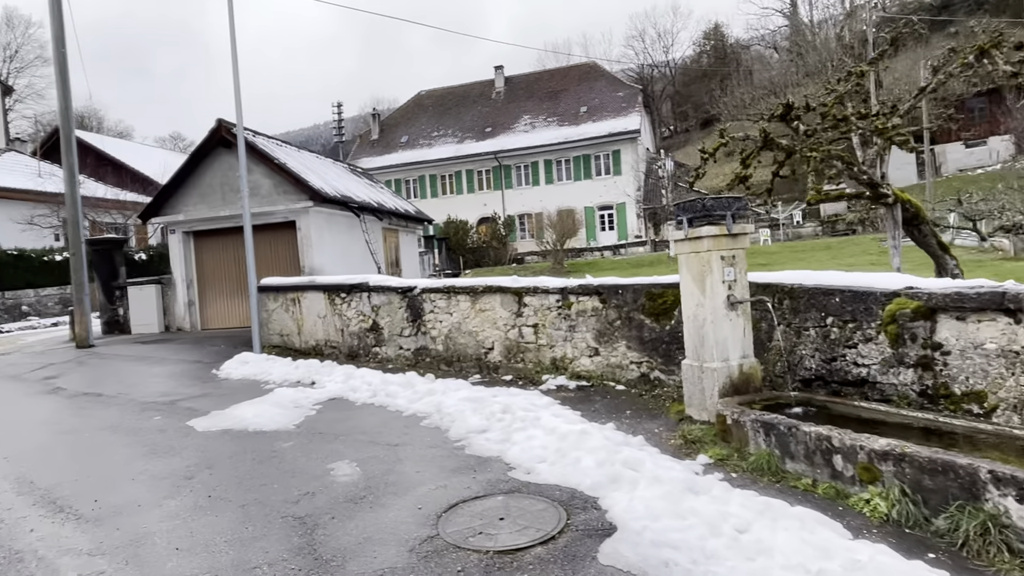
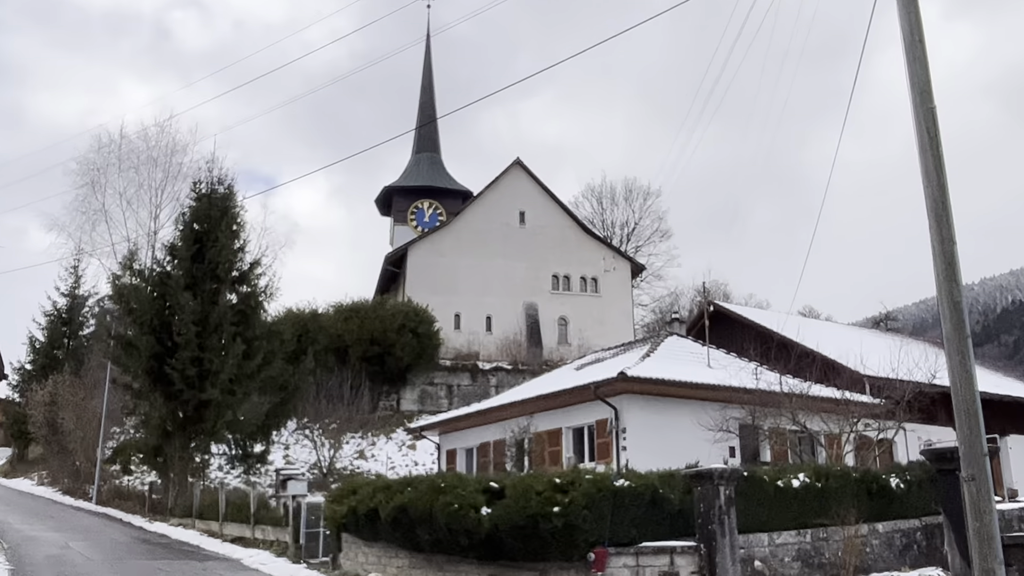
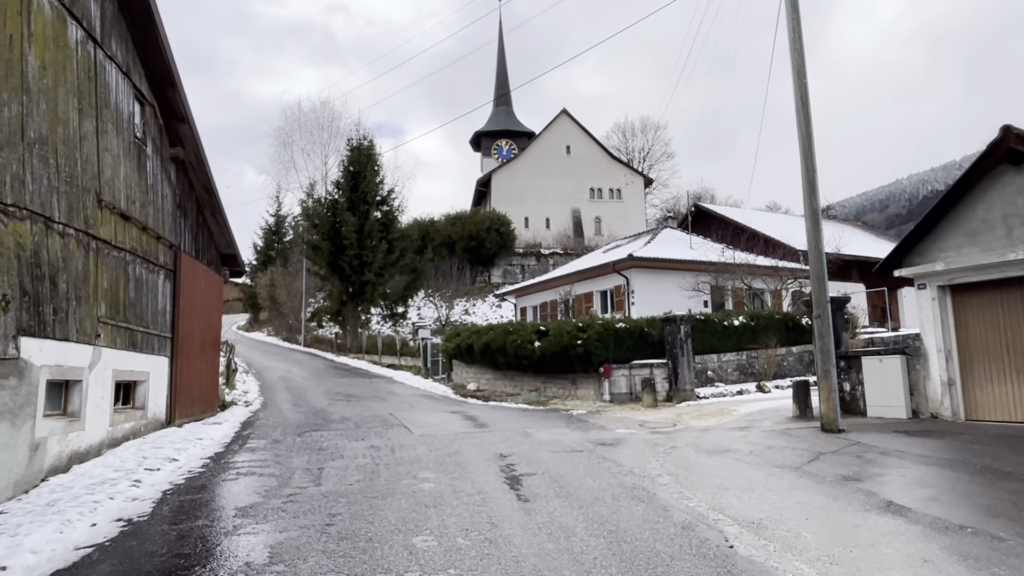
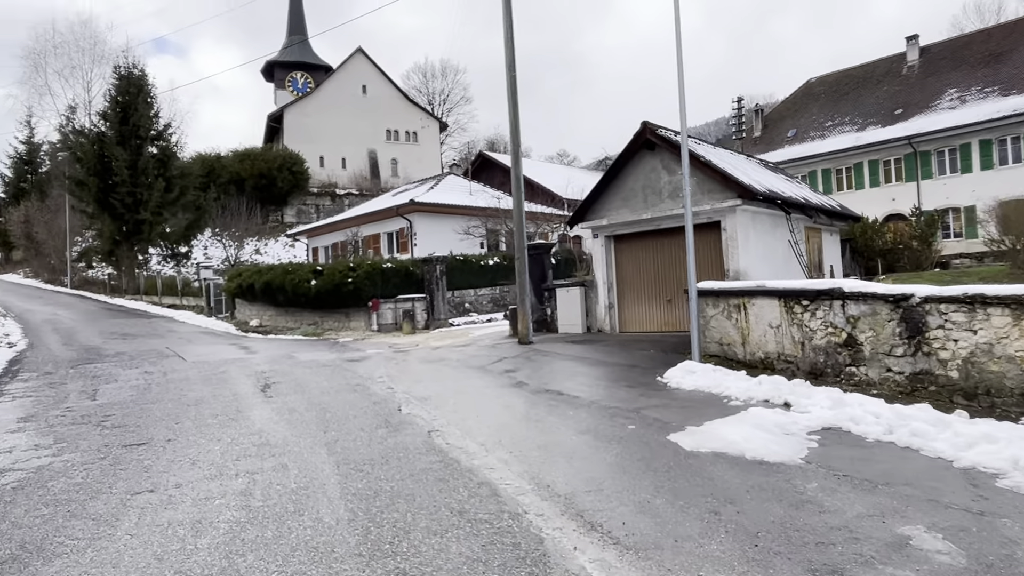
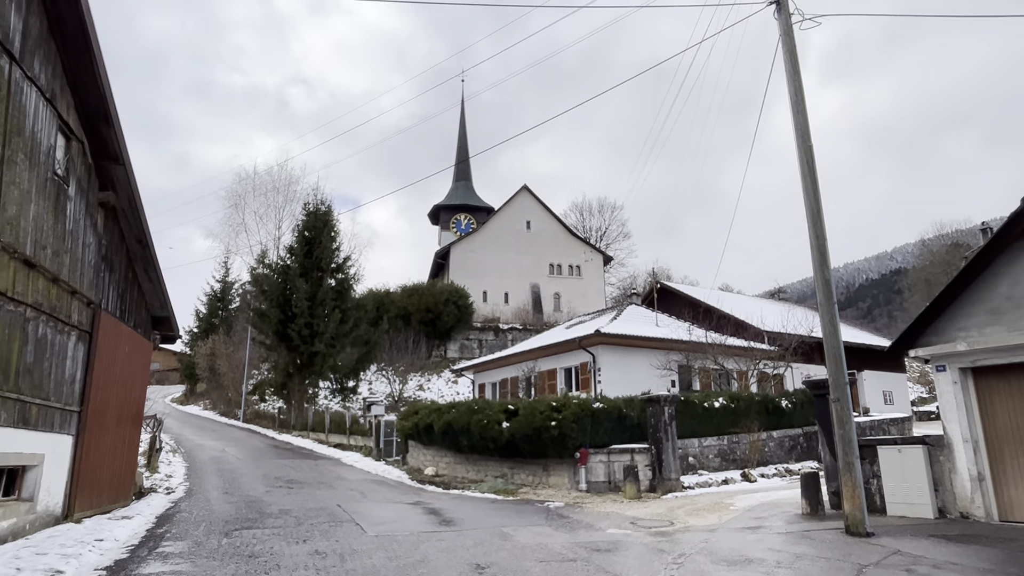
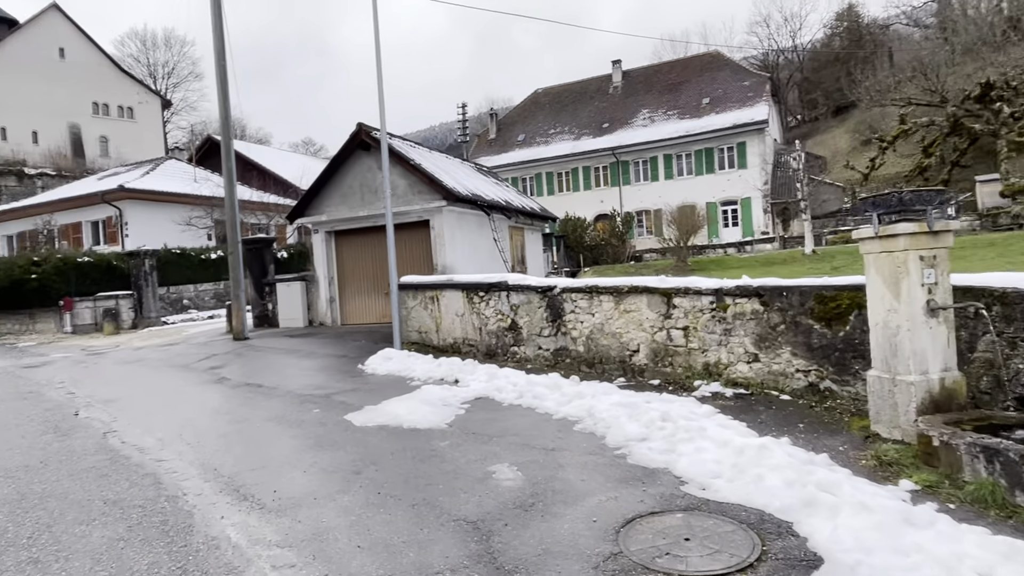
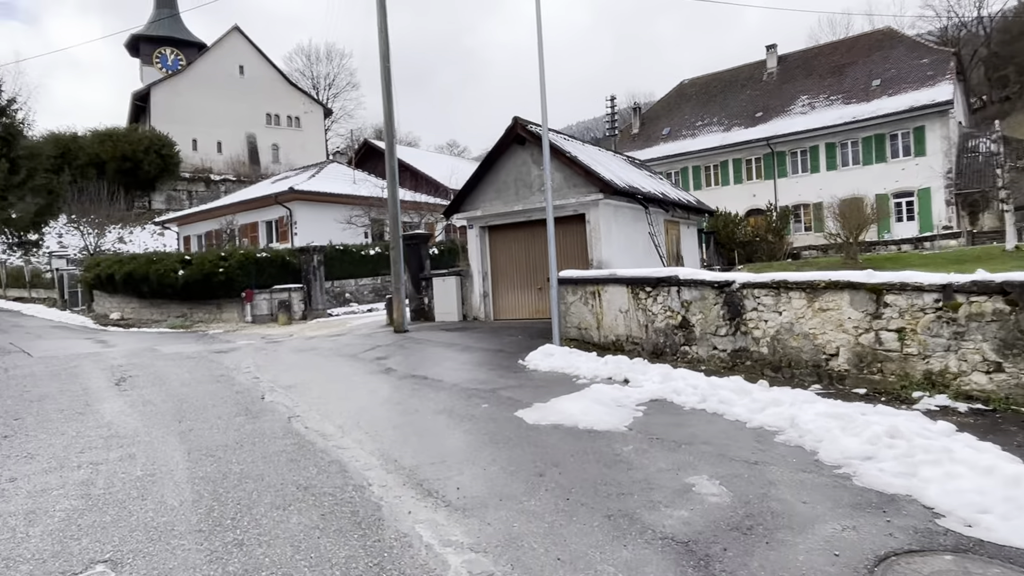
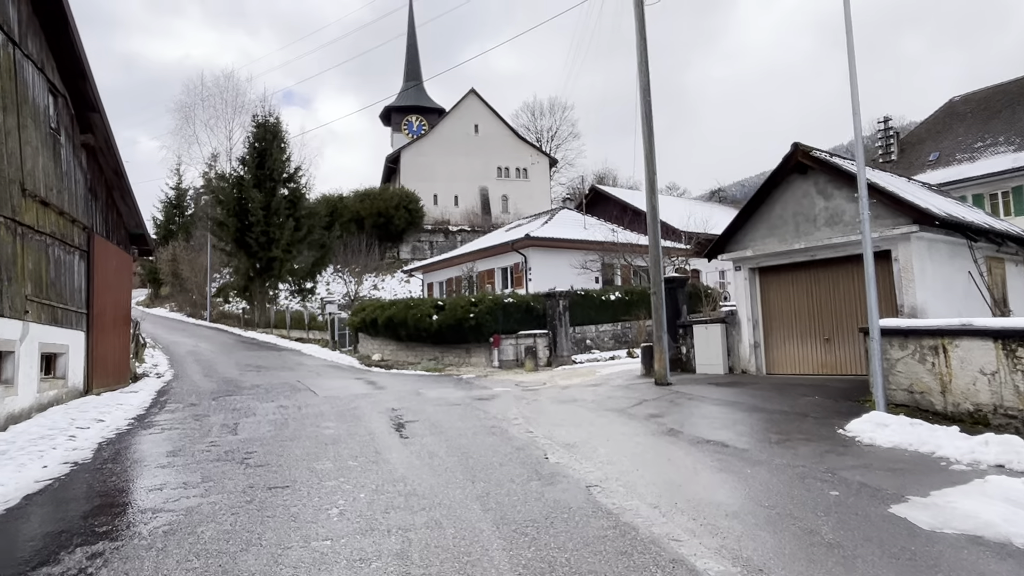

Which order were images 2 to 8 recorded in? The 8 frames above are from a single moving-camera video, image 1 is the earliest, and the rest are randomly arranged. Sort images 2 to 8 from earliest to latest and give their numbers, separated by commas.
6, 7, 4, 8, 3, 5, 2
